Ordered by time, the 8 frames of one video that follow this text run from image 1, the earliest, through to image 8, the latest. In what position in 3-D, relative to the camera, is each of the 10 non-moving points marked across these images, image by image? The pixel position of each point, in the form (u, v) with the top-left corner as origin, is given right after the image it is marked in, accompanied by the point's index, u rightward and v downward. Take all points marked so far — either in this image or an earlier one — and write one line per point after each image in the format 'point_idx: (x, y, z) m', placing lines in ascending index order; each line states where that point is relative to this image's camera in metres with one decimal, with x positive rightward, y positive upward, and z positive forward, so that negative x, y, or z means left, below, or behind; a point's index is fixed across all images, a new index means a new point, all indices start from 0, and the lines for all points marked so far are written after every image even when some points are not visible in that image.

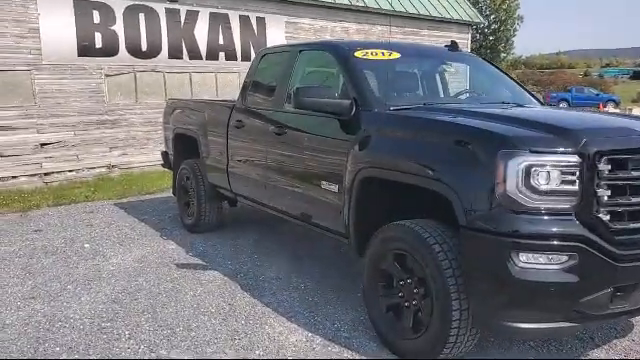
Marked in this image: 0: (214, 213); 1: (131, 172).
0: (-1.1, -0.4, +6.1) m
1: (-3.5, +0.2, +10.8) m
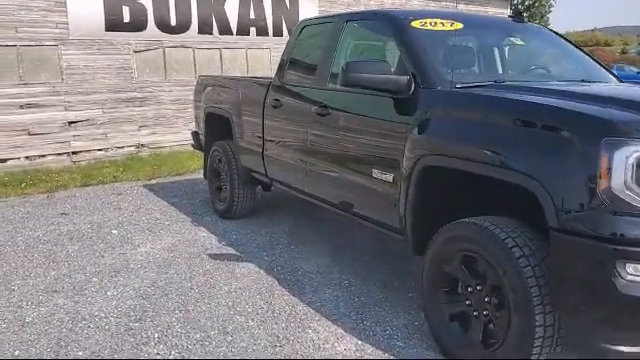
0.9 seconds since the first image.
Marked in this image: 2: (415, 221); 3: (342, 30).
0: (-0.7, -0.2, +5.7) m
1: (-2.9, +0.5, +10.5) m
2: (+0.5, -0.2, +3.2) m
3: (+0.2, +1.1, +4.2) m
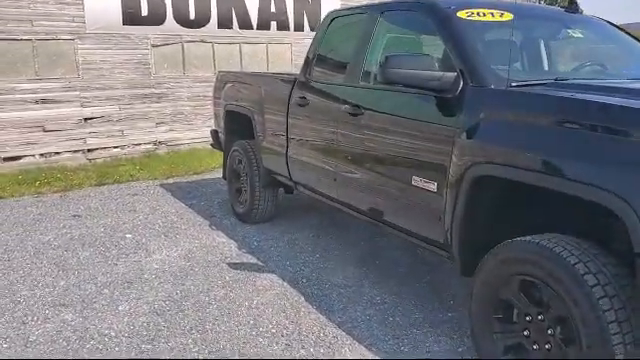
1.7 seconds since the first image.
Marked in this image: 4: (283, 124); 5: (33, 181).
0: (-0.5, -0.2, +5.4) m
1: (-2.5, +0.6, +10.2) m
2: (+0.7, -0.3, +2.8) m
3: (+0.4, +1.1, +3.9) m
4: (-0.3, +0.5, +4.8) m
5: (-3.9, 0.0, +7.9) m
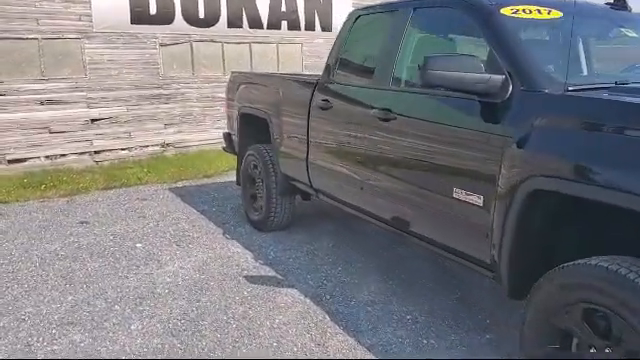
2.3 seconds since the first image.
0: (-0.3, -0.3, +5.1) m
1: (-2.3, +0.5, +10.0) m
2: (+0.9, -0.3, +2.6) m
3: (+0.5, +1.0, +3.6) m
4: (-0.1, +0.4, +4.5) m
5: (-3.7, -0.1, +7.6) m
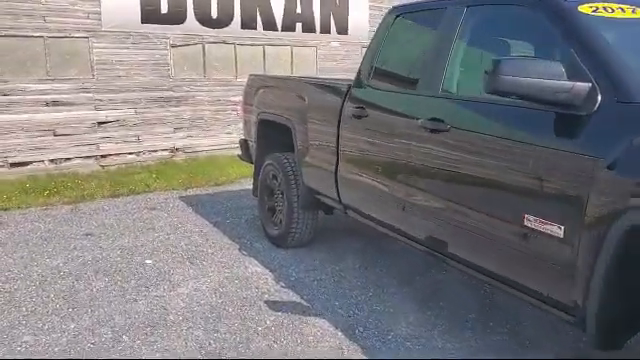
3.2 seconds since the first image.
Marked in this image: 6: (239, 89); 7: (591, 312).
0: (-0.1, -0.4, +4.7) m
1: (-2.0, +0.4, +9.6) m
2: (+1.0, -0.4, +2.2) m
3: (+0.8, +0.9, +3.2) m
4: (+0.1, +0.3, +4.1) m
5: (-3.5, -0.1, +7.3) m
6: (-1.4, +1.5, +9.8) m
7: (+1.0, -0.5, +2.2) m
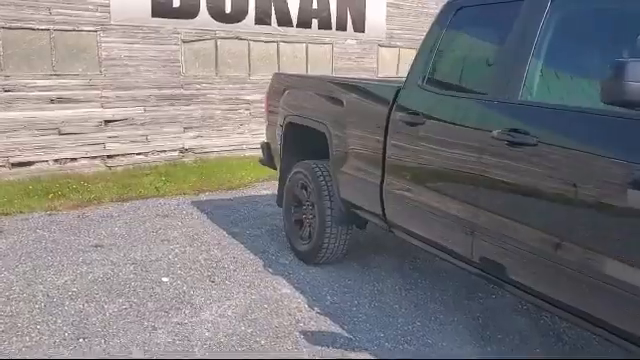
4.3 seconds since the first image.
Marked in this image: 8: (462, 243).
0: (+0.2, -0.5, +4.3) m
1: (-1.8, +0.4, +9.1) m
2: (+1.3, -0.6, +1.7) m
3: (+1.0, +0.8, +2.8) m
4: (+0.3, +0.2, +3.7) m
5: (-3.3, -0.1, +6.8) m
6: (-1.1, +1.5, +9.4) m
7: (+1.3, -0.6, +1.8) m
8: (+0.7, -0.3, +3.1) m
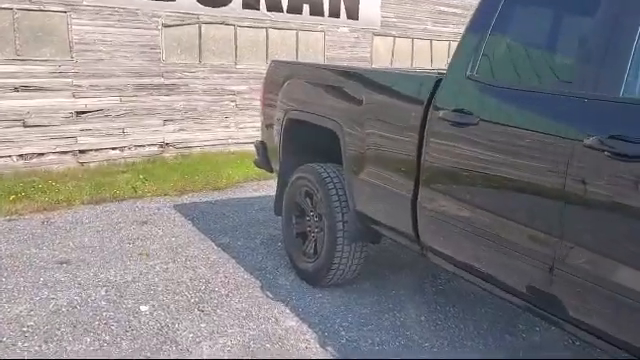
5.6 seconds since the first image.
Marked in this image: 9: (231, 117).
0: (+0.2, -0.5, +3.6) m
1: (-1.9, +0.4, +8.4) m
2: (+1.4, -0.6, +1.1) m
3: (+1.1, +0.7, +2.1) m
4: (+0.4, +0.2, +3.0) m
5: (-3.3, -0.1, +6.0) m
6: (-1.2, +1.5, +8.6) m
7: (+1.4, -0.7, +1.2) m
8: (+0.8, -0.4, +2.4) m
9: (-1.3, +1.0, +8.7) m
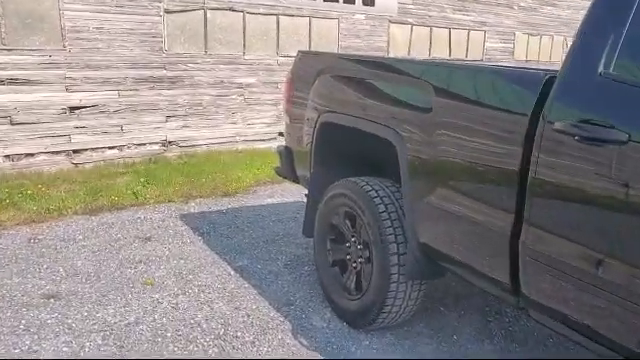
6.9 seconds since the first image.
0: (+0.4, -0.6, +2.9) m
1: (-1.7, +0.4, +7.7) m
2: (+1.7, -0.8, +0.4) m
3: (+1.4, +0.6, +1.4) m
4: (+0.7, 0.0, +2.3) m
5: (-3.1, -0.2, +5.3) m
6: (-1.0, +1.5, +7.9) m
7: (+1.7, -0.9, +0.5) m
8: (+1.0, -0.5, +1.7) m
9: (-1.1, +0.9, +8.0) m
